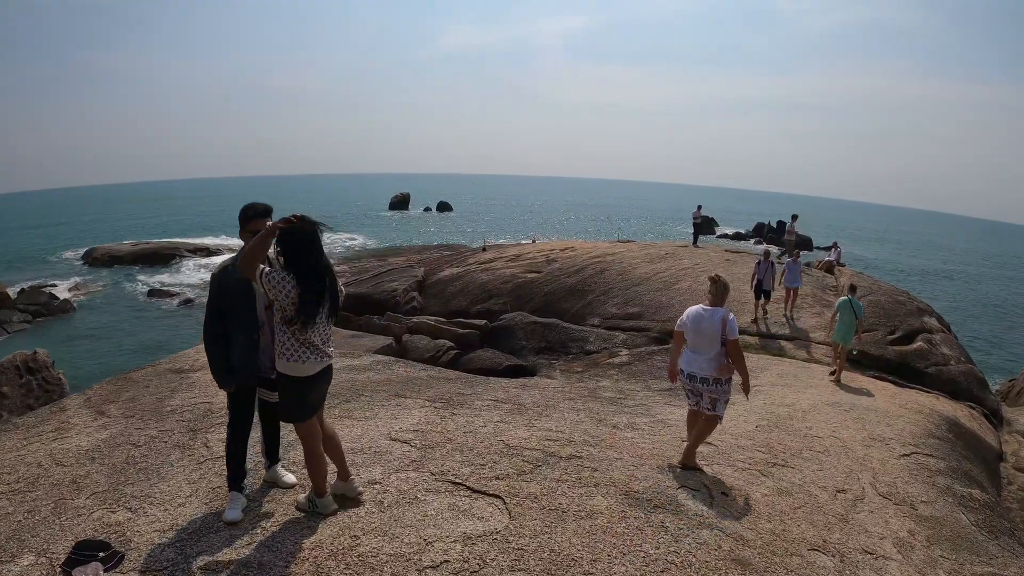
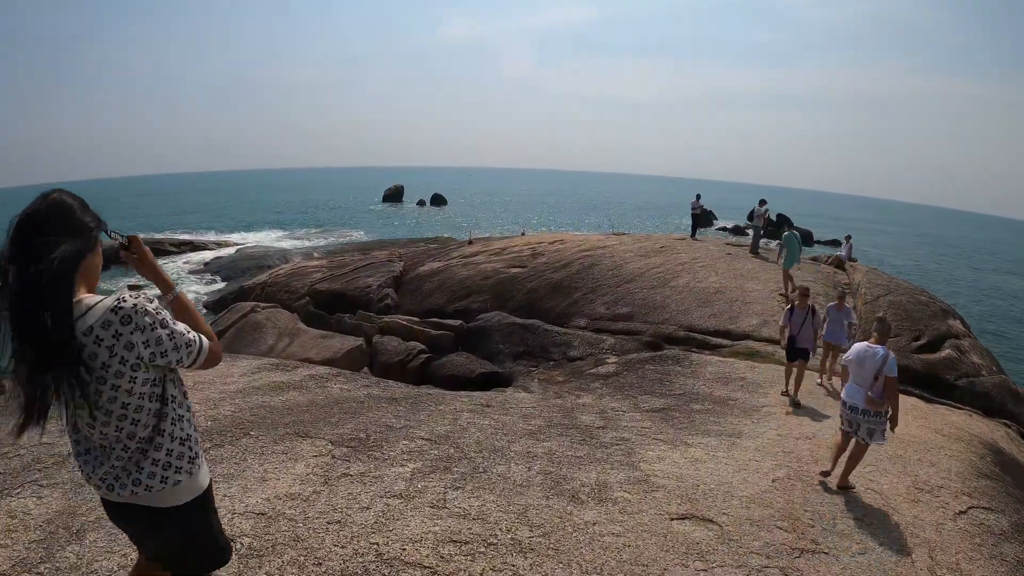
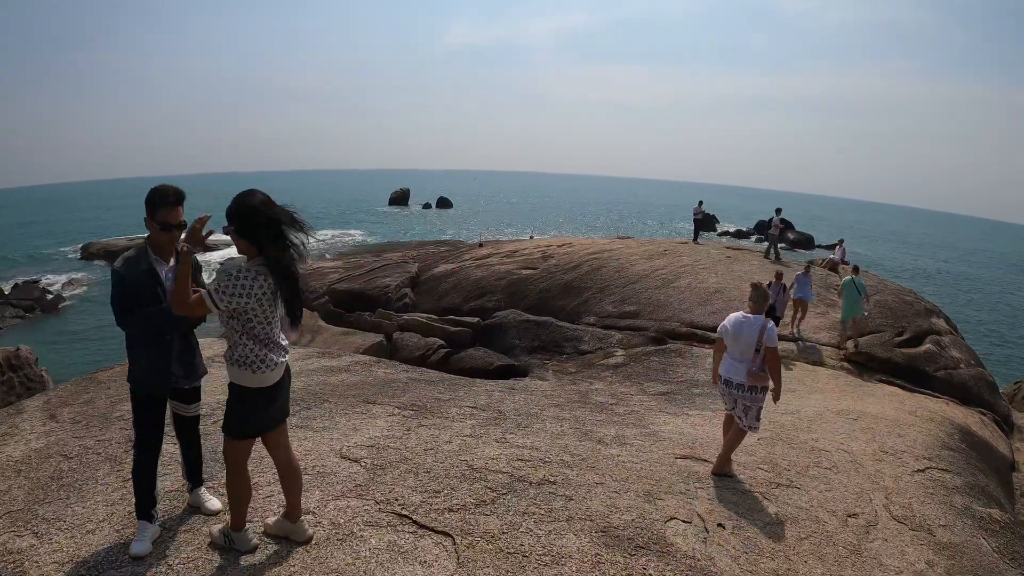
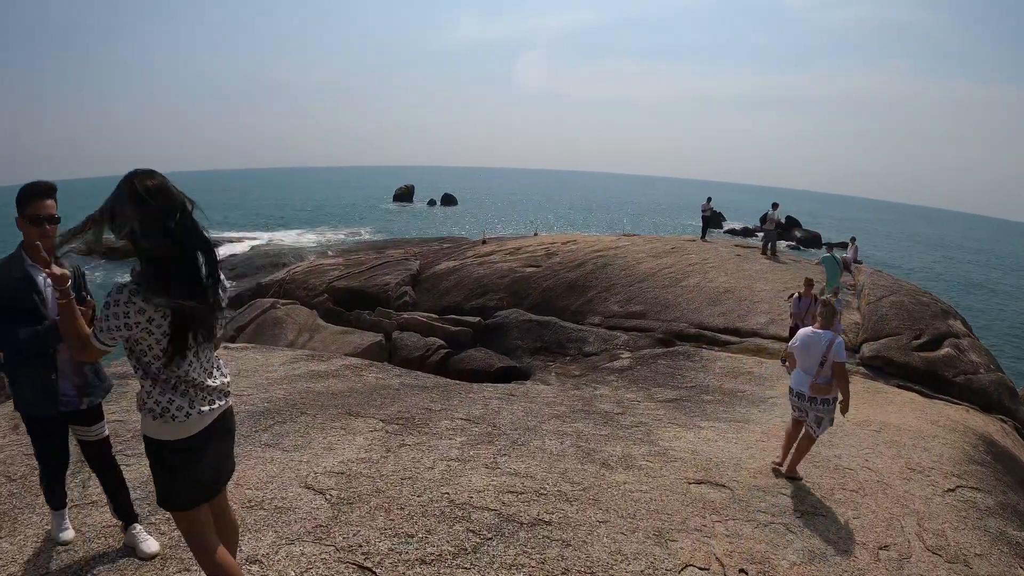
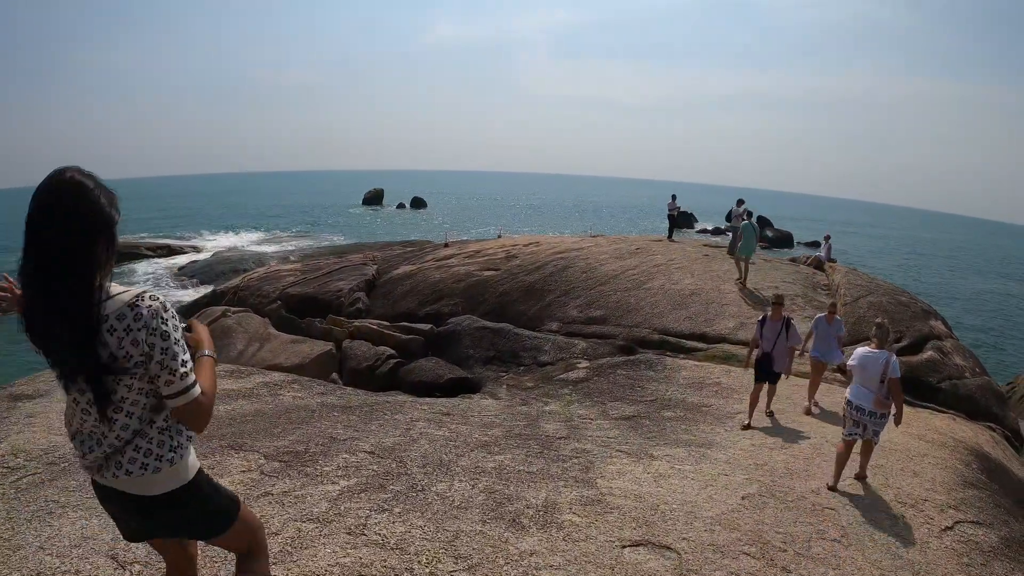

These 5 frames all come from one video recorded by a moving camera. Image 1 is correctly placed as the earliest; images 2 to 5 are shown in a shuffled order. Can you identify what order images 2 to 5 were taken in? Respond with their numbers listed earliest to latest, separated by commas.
3, 4, 2, 5
